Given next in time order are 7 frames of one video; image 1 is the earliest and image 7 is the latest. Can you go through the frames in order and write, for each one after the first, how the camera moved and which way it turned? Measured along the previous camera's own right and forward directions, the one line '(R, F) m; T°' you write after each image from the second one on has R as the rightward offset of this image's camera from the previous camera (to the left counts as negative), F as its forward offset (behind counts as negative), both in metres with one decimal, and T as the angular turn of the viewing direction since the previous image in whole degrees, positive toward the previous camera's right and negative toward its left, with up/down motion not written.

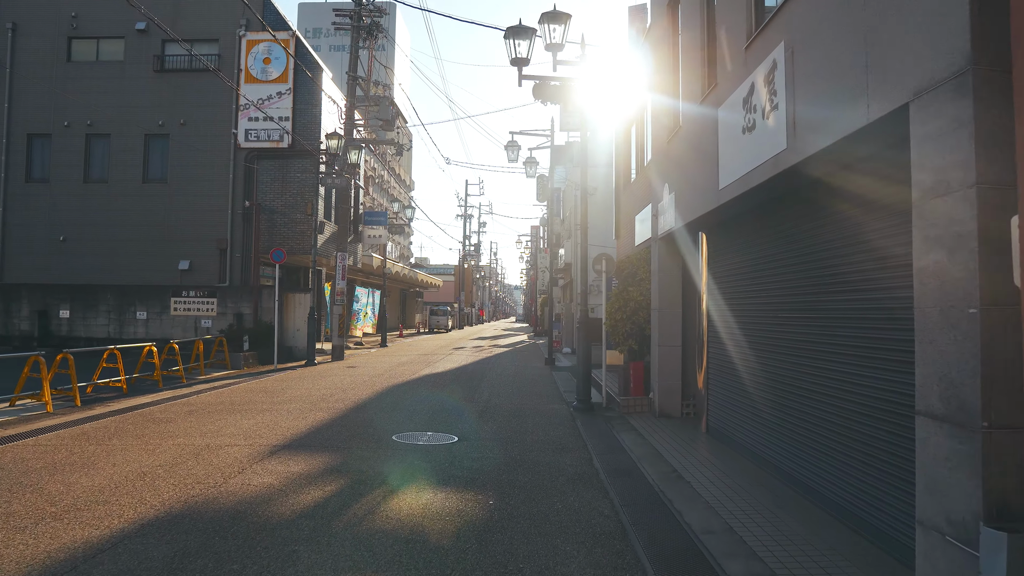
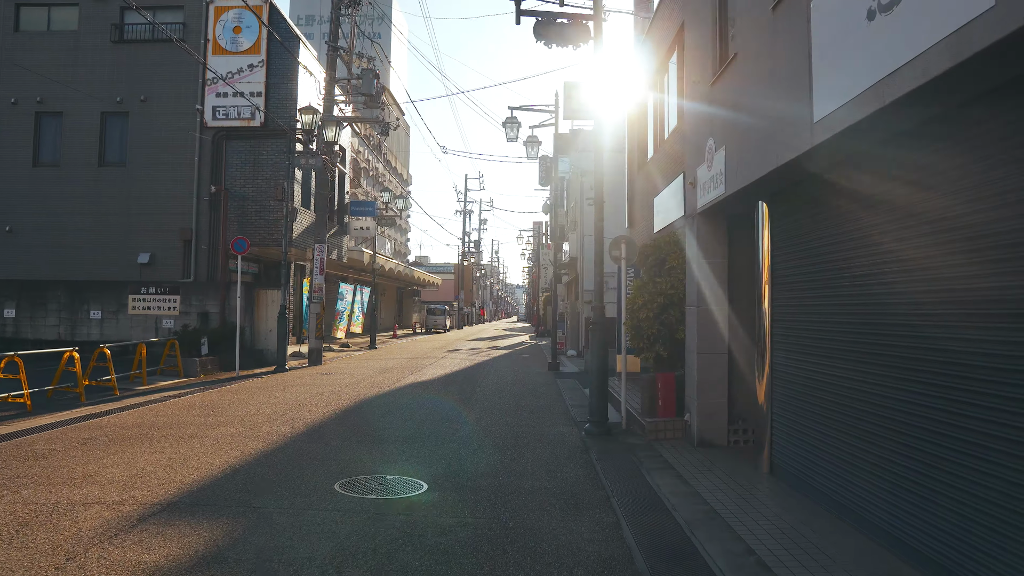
(+0.1, +2.4) m; 0°
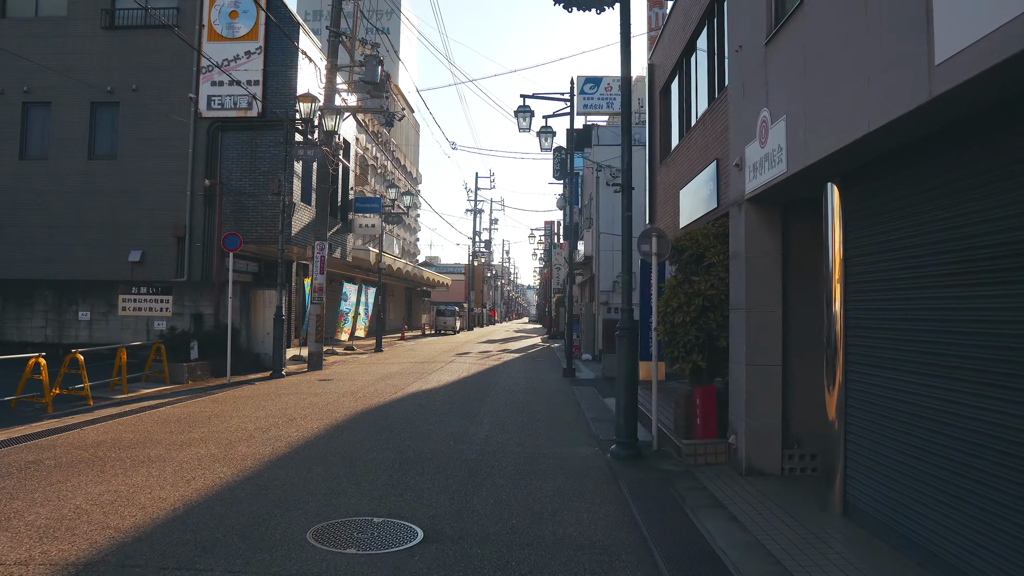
(0.0, +1.2) m; -1°
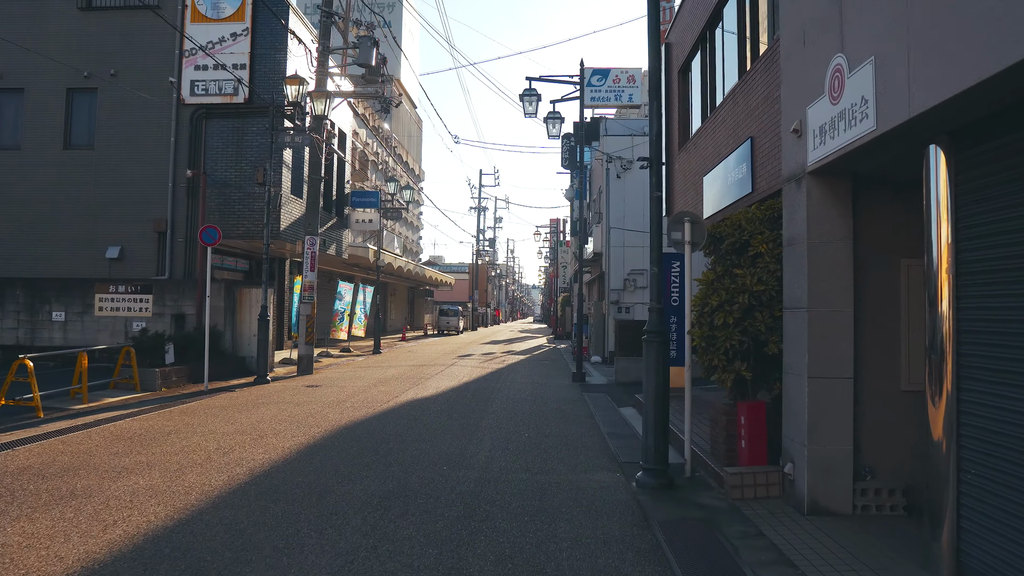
(0.0, +1.3) m; 0°
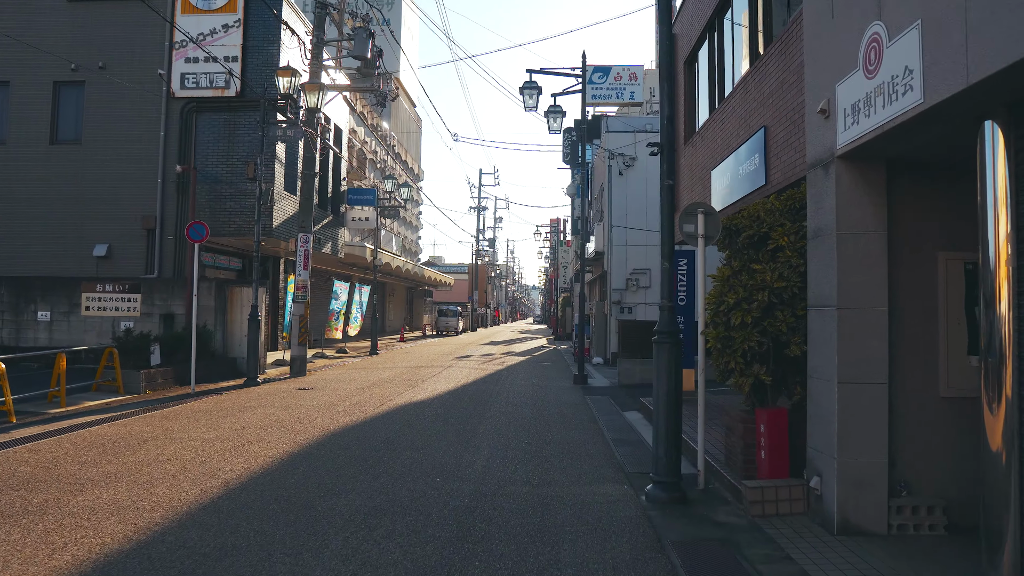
(0.0, +0.5) m; 0°
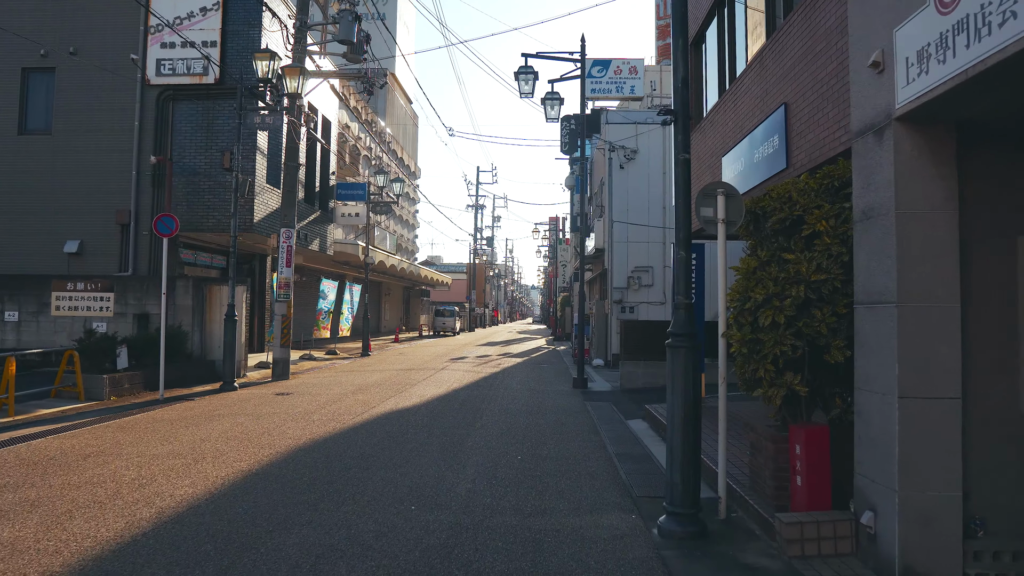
(+0.1, +0.9) m; 0°
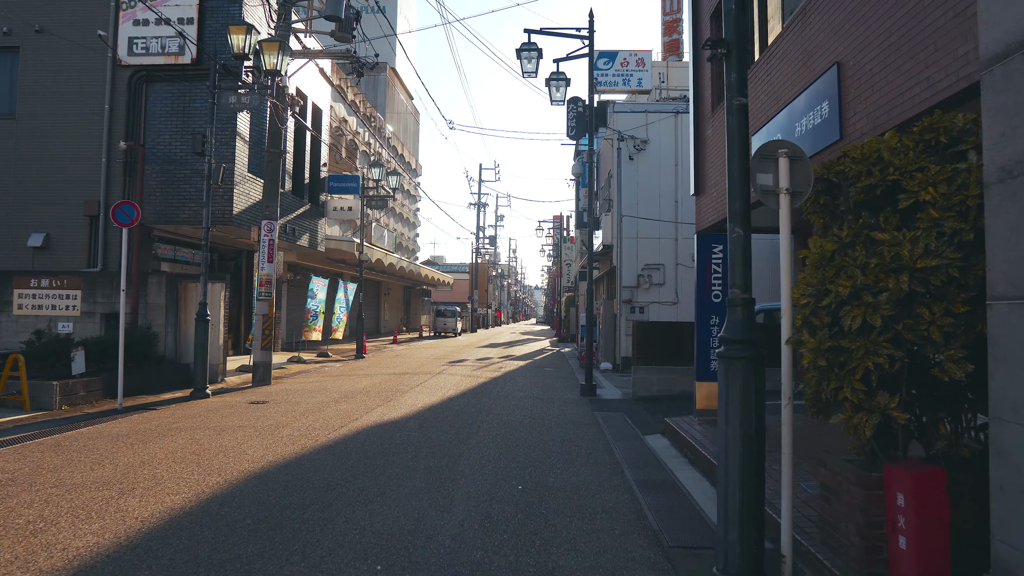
(0.0, +1.3) m; 0°
